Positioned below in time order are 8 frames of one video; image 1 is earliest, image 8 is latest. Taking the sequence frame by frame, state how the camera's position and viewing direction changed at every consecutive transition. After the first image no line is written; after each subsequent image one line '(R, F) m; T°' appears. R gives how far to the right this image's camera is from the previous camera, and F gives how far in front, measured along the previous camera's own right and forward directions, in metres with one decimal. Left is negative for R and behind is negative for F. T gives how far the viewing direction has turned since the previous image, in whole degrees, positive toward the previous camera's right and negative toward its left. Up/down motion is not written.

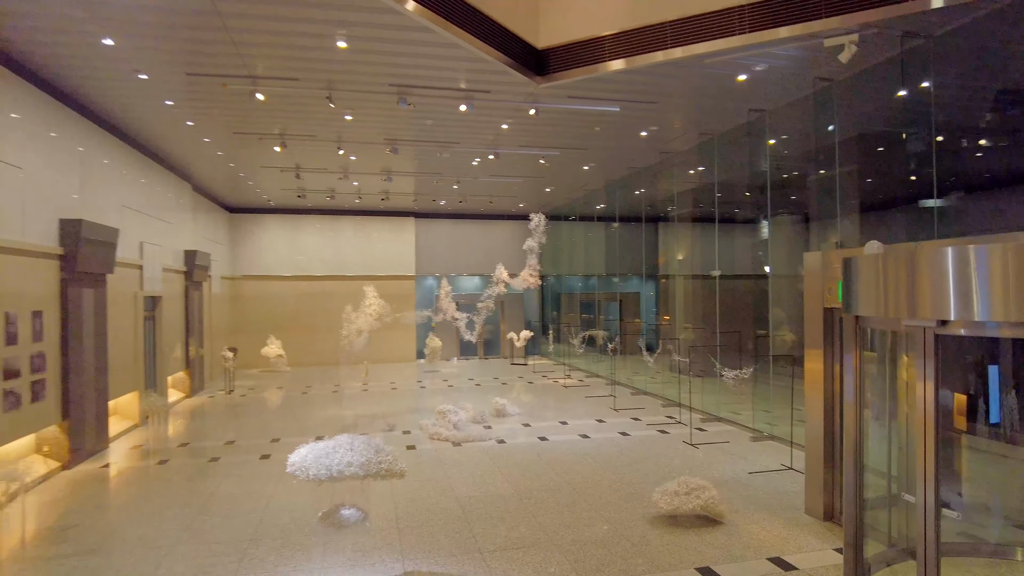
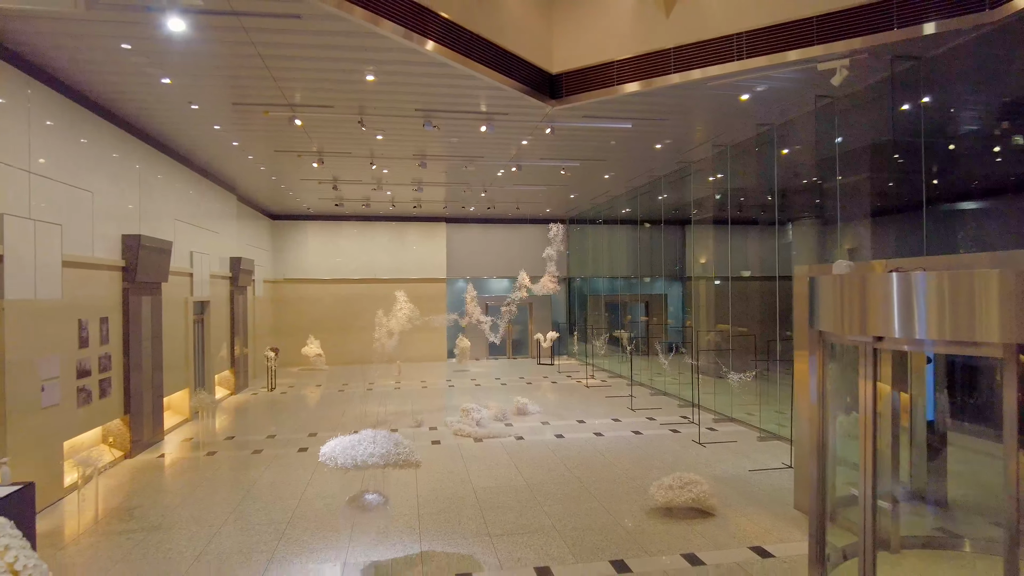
(+0.2, -0.5) m; -3°
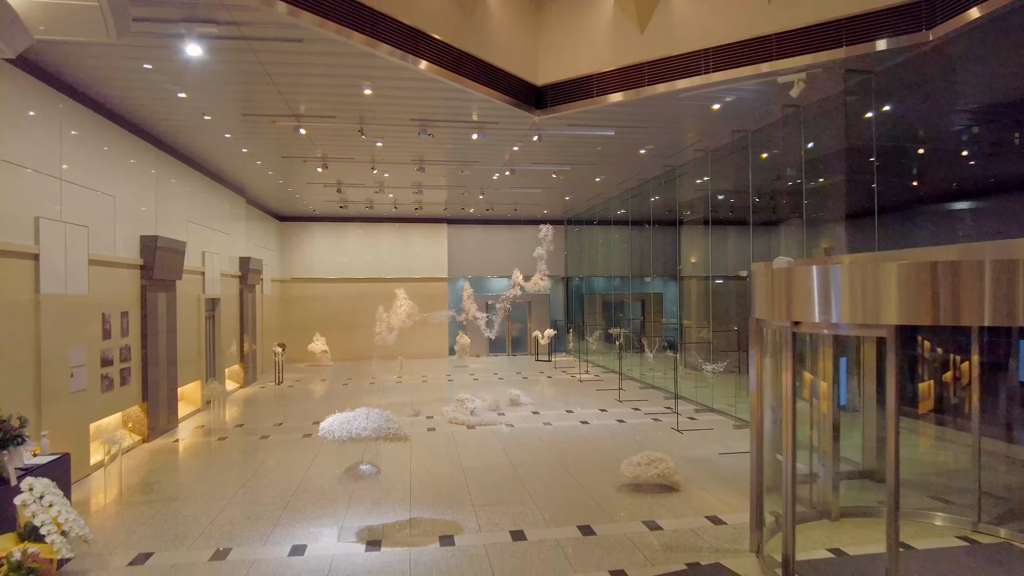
(+0.2, -0.5) m; -1°
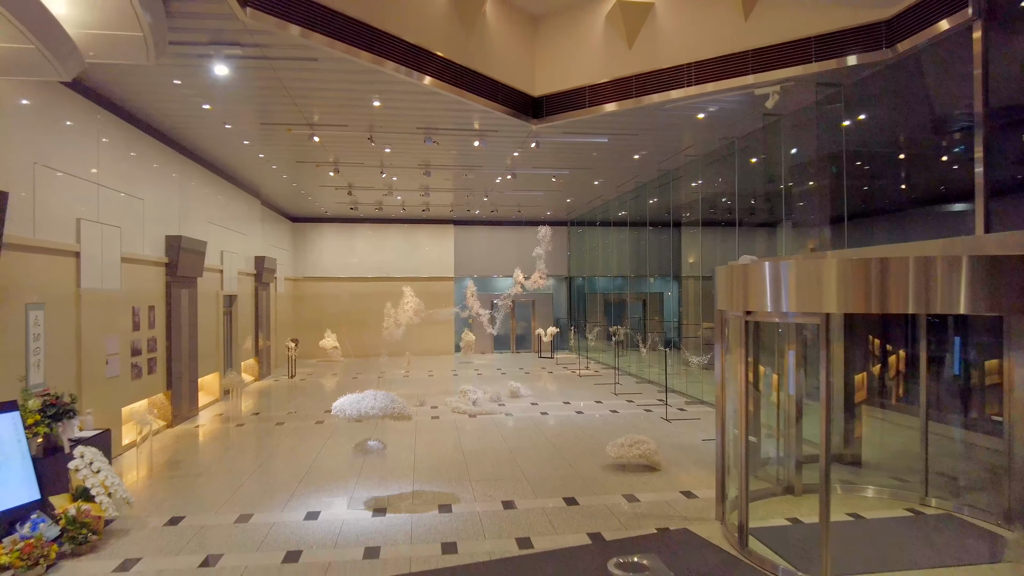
(+0.1, -0.6) m; -1°
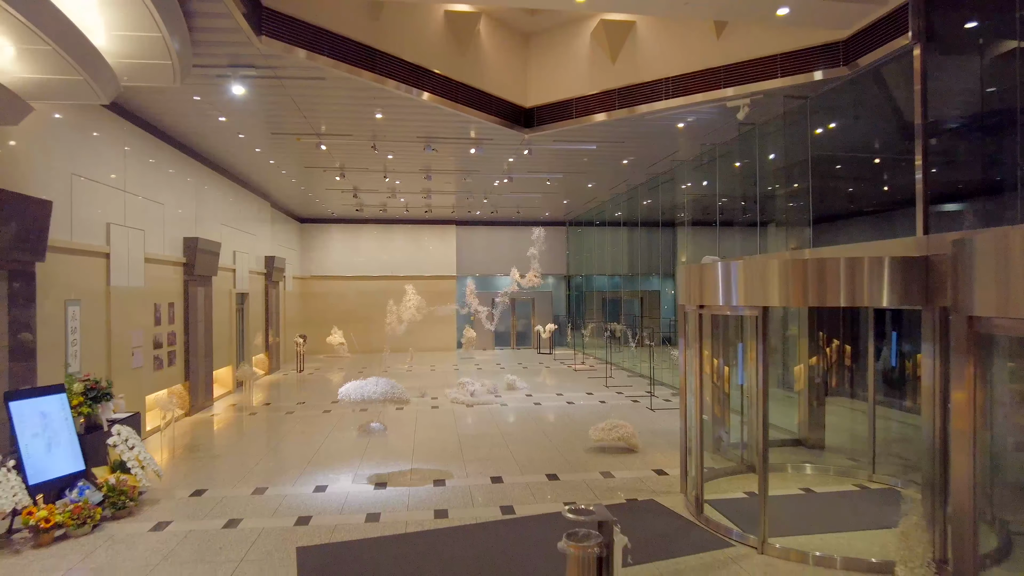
(+0.2, -0.6) m; -1°
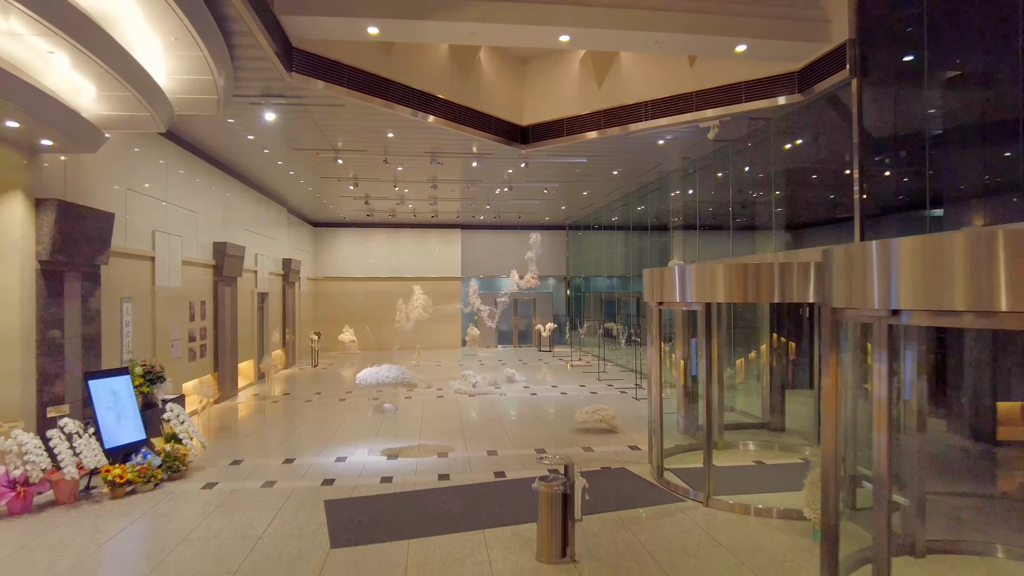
(+0.1, -1.0) m; -1°
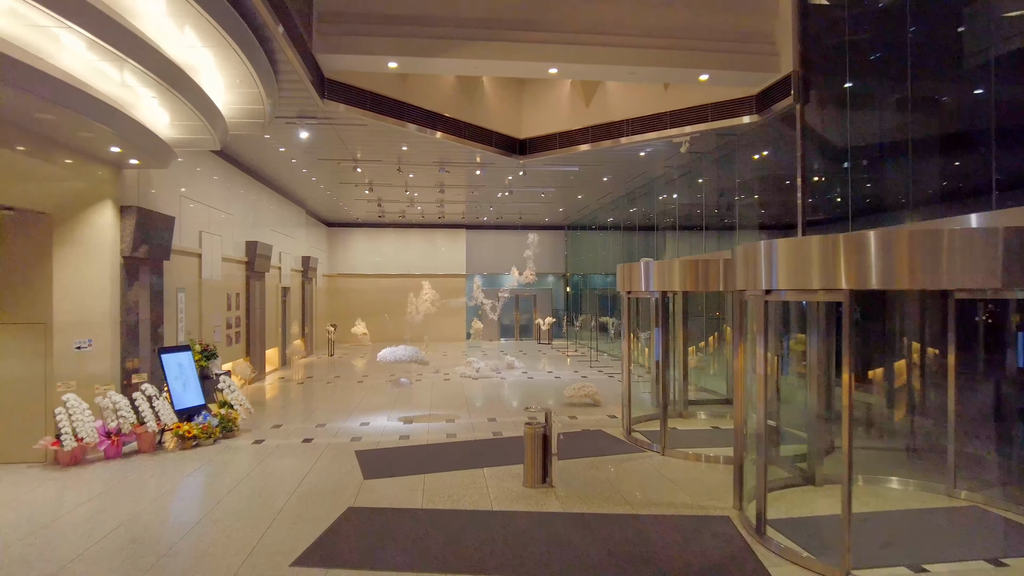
(+0.1, -1.3) m; 0°
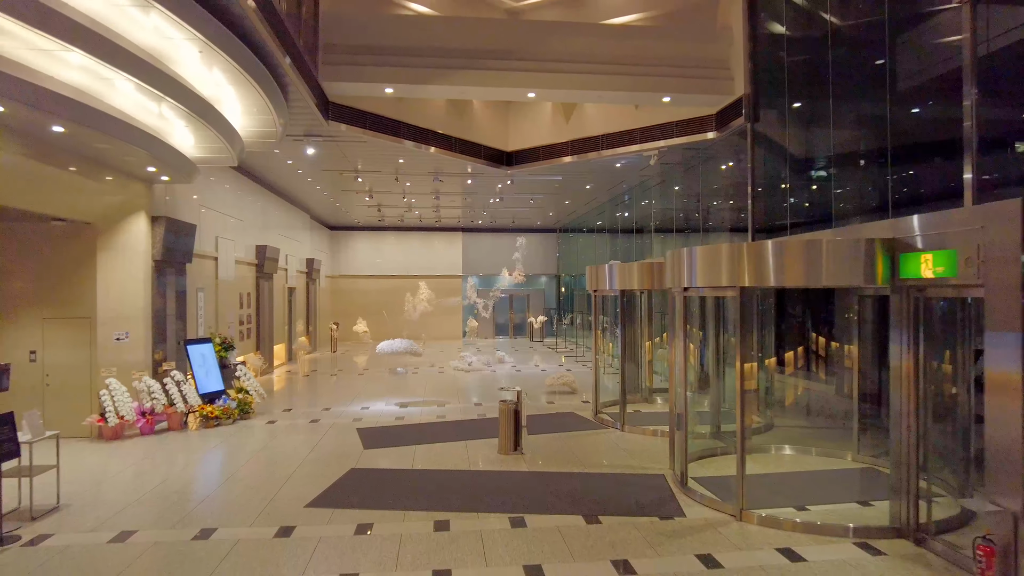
(+0.3, -1.0) m; 0°
